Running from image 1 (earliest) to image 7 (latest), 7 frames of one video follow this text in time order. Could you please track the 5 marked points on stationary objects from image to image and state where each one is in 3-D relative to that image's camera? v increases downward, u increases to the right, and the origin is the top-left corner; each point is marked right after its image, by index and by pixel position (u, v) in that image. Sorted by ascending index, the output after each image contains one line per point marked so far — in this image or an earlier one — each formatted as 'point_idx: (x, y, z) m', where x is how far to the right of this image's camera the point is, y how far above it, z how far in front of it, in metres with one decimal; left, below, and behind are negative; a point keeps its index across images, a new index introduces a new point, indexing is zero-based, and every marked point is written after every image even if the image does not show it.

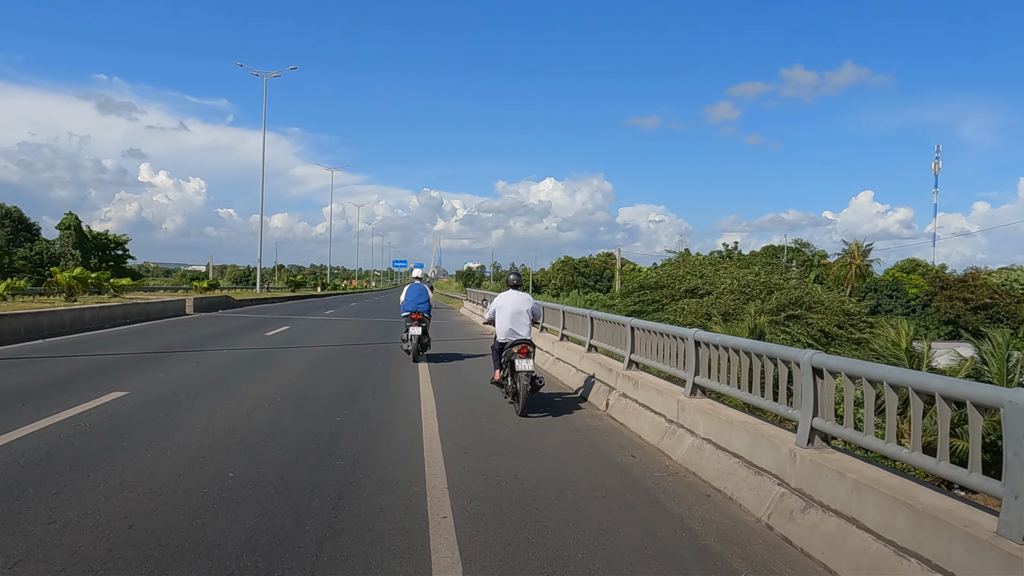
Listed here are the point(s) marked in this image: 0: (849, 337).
0: (+8.9, -1.3, +18.6) m
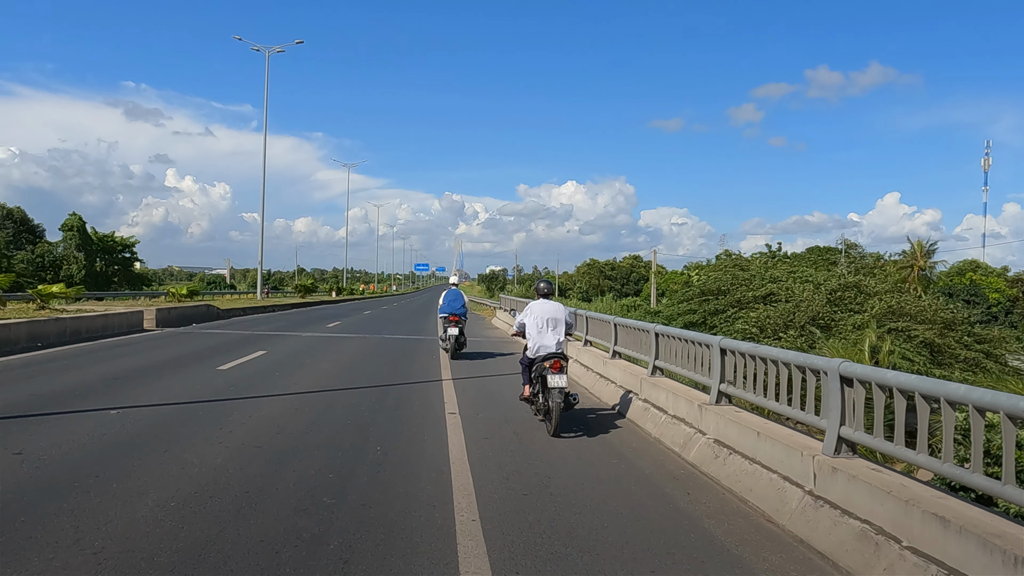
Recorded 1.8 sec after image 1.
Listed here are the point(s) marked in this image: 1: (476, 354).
0: (+9.8, -1.5, +15.4) m
1: (-1.0, -1.6, +18.6) m
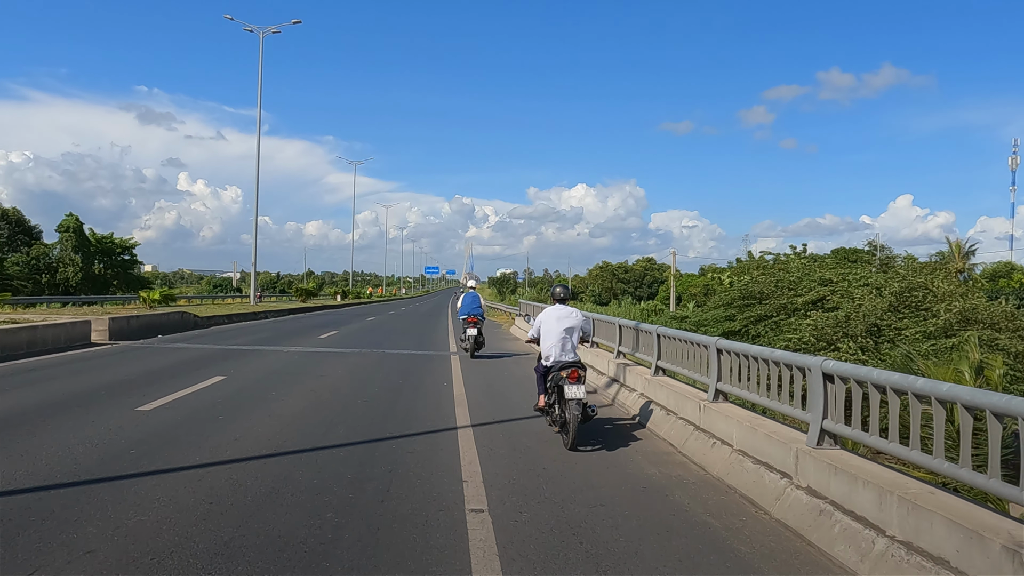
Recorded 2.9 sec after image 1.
0: (+10.2, -1.5, +13.5) m
1: (-0.5, -1.7, +16.9) m
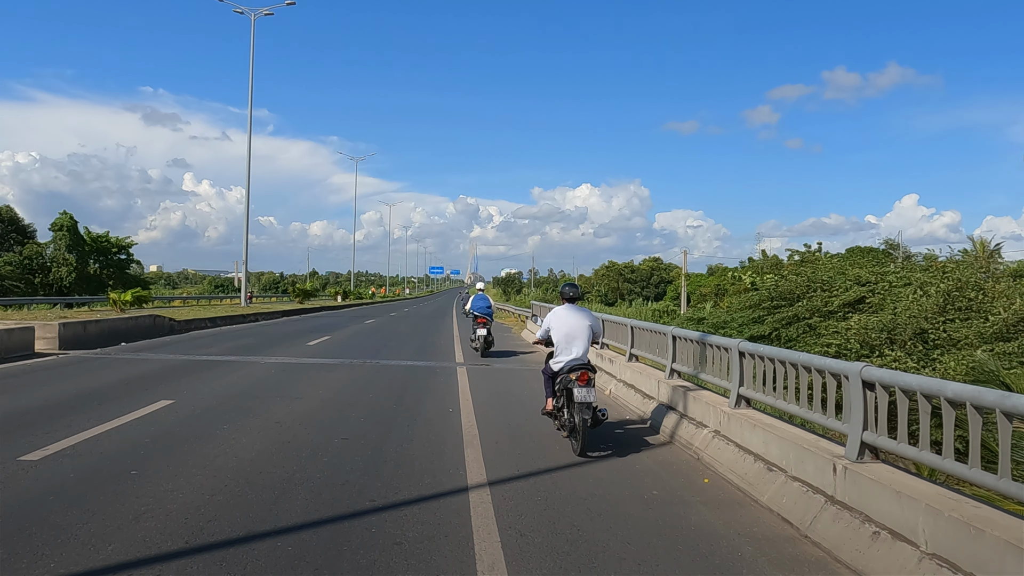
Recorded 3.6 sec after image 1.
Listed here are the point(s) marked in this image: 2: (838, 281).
0: (+10.4, -1.5, +12.3) m
1: (-0.3, -1.7, +15.7) m
2: (+6.9, +0.1, +15.1) m
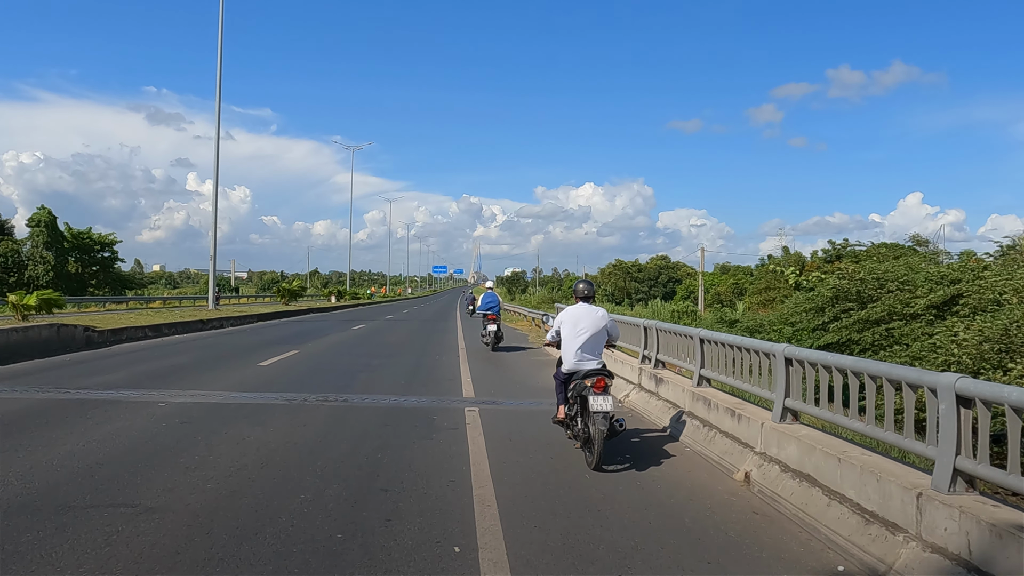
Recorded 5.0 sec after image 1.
0: (+10.7, -1.5, +9.8) m
1: (0.0, -1.7, +13.3) m
2: (+7.2, +0.1, +12.7) m
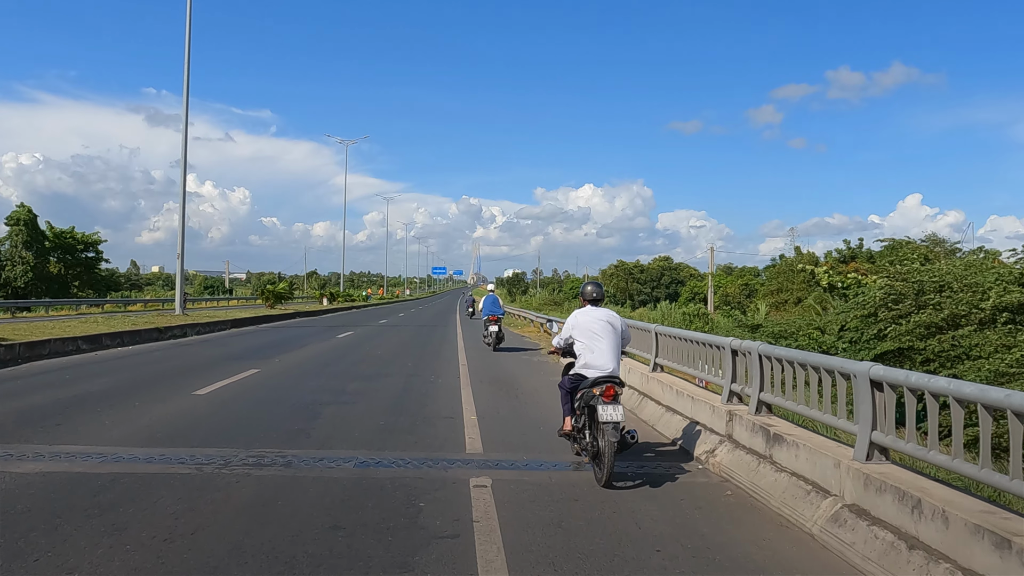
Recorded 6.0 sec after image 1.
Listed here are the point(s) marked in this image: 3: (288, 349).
0: (+10.8, -1.5, +8.2) m
1: (+0.1, -1.7, +11.7) m
2: (+7.3, +0.1, +11.1) m
3: (-2.8, -0.8, +8.8) m
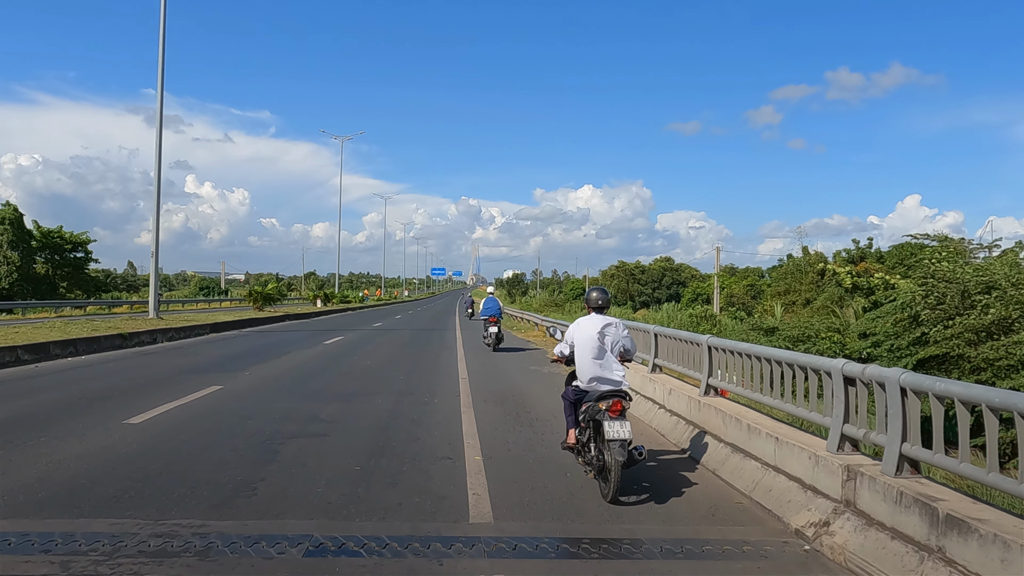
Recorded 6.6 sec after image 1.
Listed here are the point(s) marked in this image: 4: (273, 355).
0: (+10.9, -1.5, +7.2) m
1: (+0.2, -1.7, +10.7) m
2: (+7.4, +0.1, +10.1) m
3: (-2.7, -0.8, +7.8) m
4: (-2.8, -0.8, +8.3) m
